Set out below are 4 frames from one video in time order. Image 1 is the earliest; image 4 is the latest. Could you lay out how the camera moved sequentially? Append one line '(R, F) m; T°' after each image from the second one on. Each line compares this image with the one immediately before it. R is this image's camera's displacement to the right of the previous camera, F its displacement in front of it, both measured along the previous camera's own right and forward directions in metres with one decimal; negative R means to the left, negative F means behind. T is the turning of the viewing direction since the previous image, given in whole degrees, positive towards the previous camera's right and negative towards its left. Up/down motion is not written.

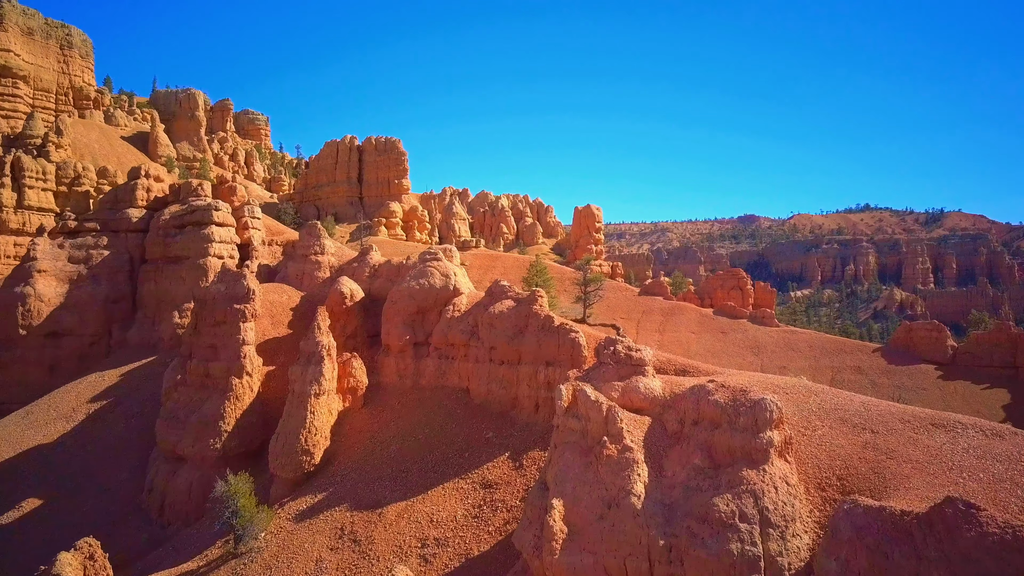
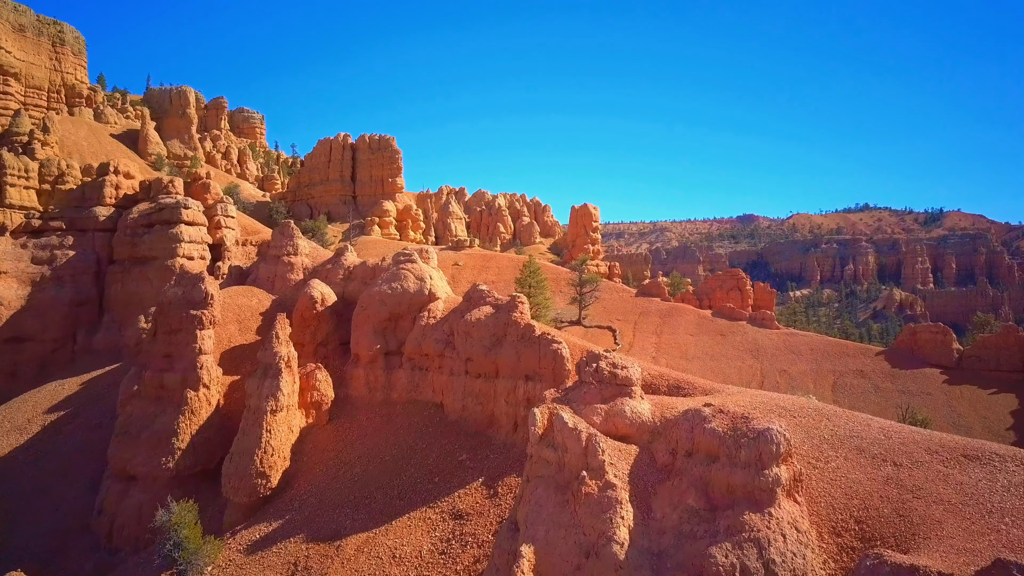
(+0.5, +1.2) m; 0°
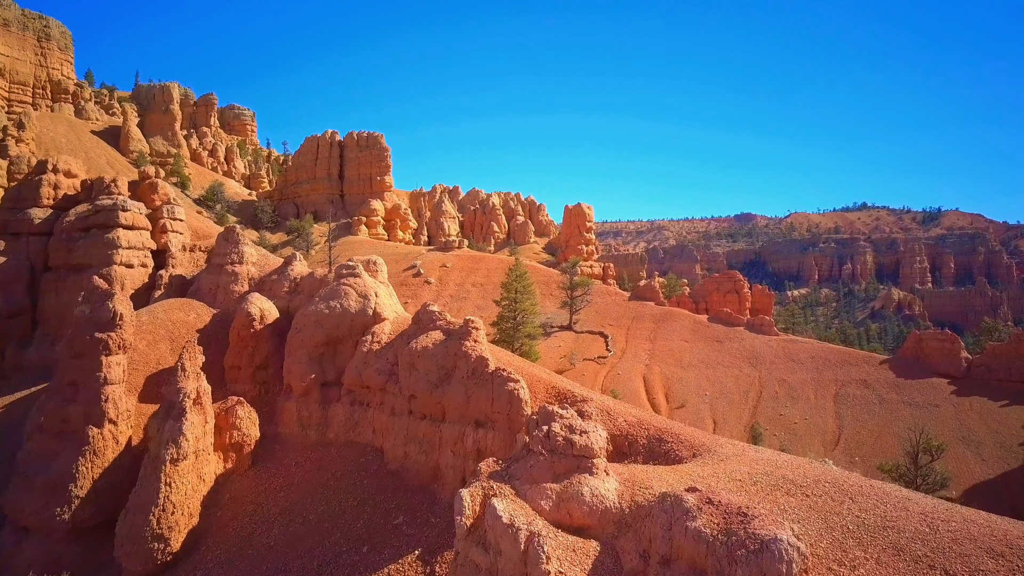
(+0.8, +2.1) m; 0°
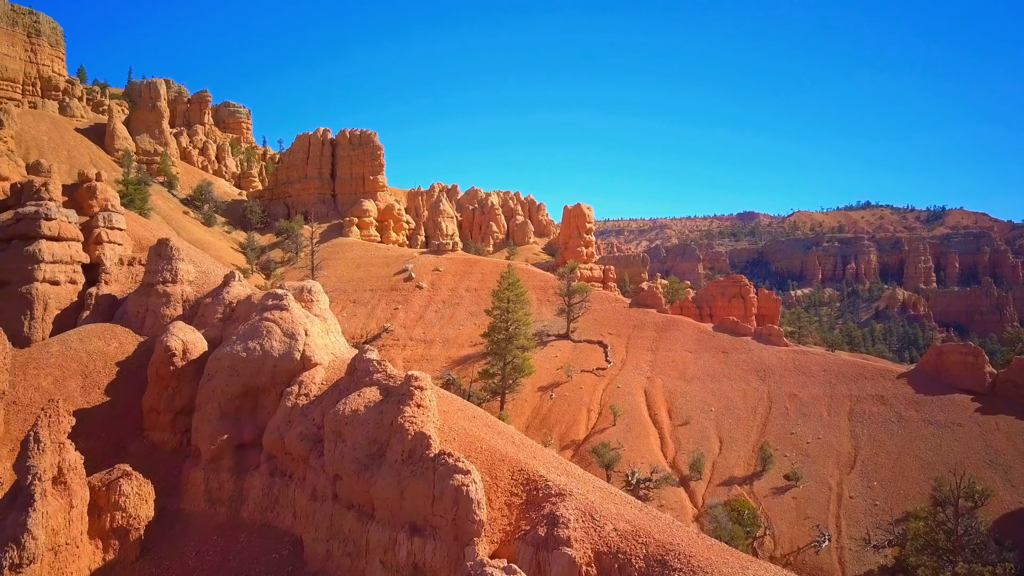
(+0.6, +2.5) m; 0°
